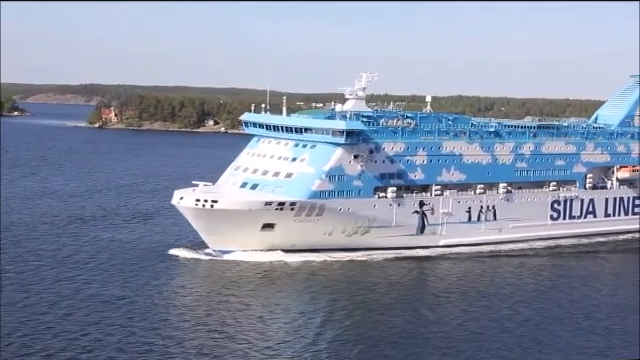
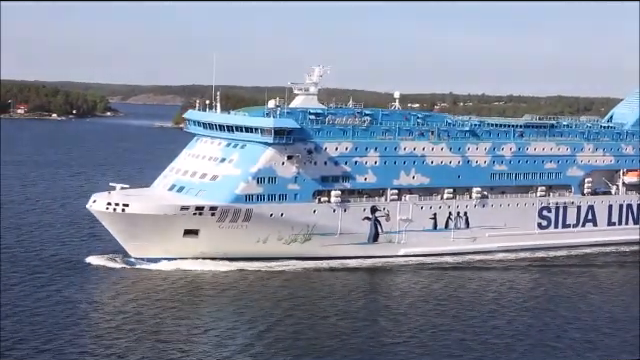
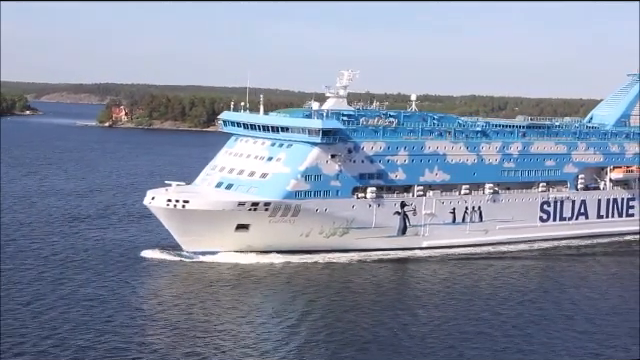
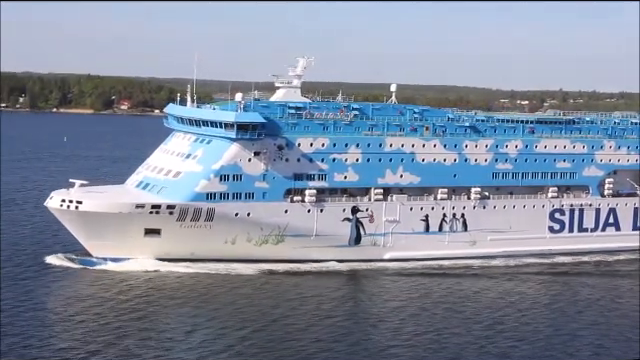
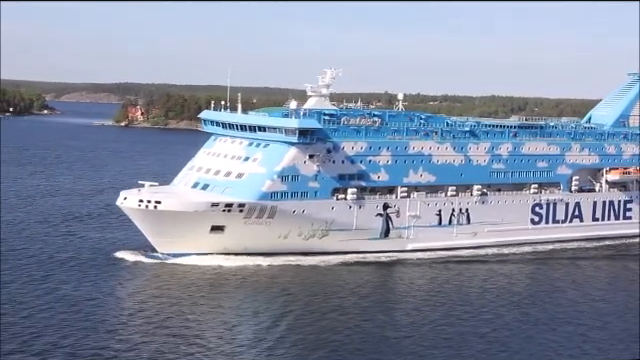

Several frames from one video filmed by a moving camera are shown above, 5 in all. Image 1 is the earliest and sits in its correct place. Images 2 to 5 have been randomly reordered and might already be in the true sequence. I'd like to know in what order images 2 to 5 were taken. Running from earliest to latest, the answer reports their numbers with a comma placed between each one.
3, 5, 2, 4
